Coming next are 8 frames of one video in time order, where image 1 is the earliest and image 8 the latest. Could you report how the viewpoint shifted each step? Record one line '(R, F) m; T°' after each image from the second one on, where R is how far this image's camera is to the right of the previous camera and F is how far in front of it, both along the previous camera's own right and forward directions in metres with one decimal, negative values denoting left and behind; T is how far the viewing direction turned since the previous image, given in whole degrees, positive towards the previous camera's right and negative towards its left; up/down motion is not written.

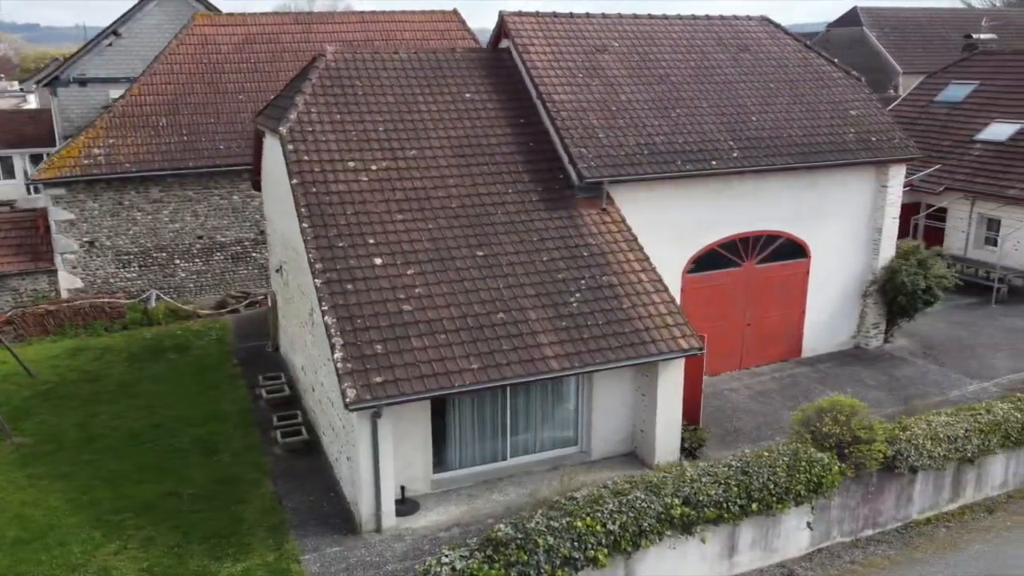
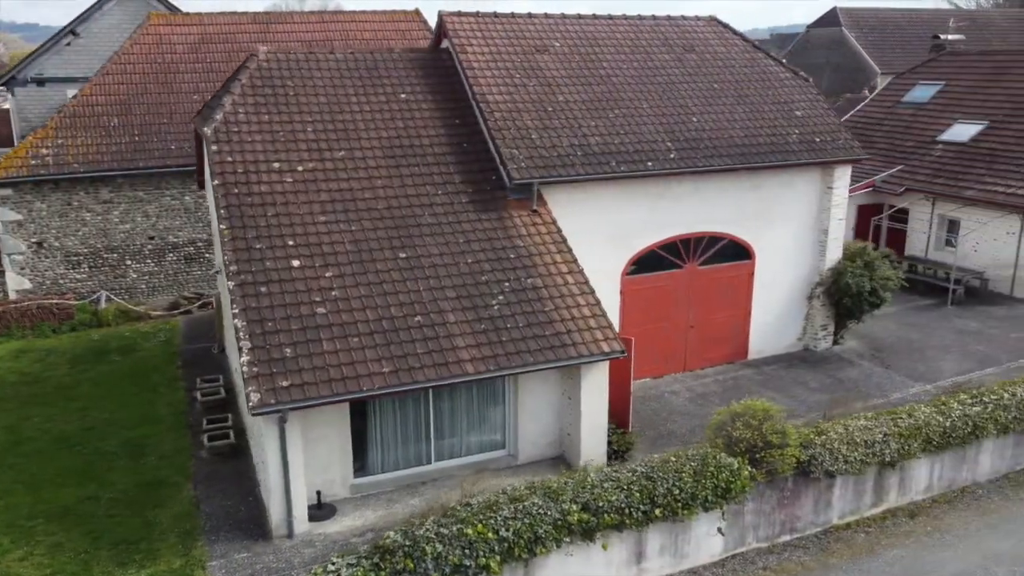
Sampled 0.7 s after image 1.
(+1.7, +0.1) m; 0°
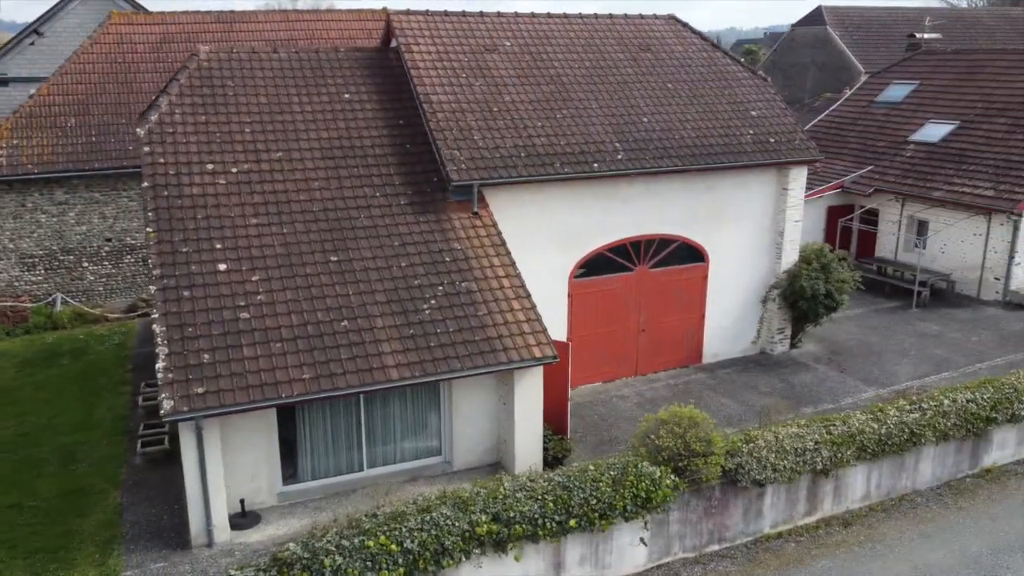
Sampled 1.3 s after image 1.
(+1.5, +0.2) m; 0°
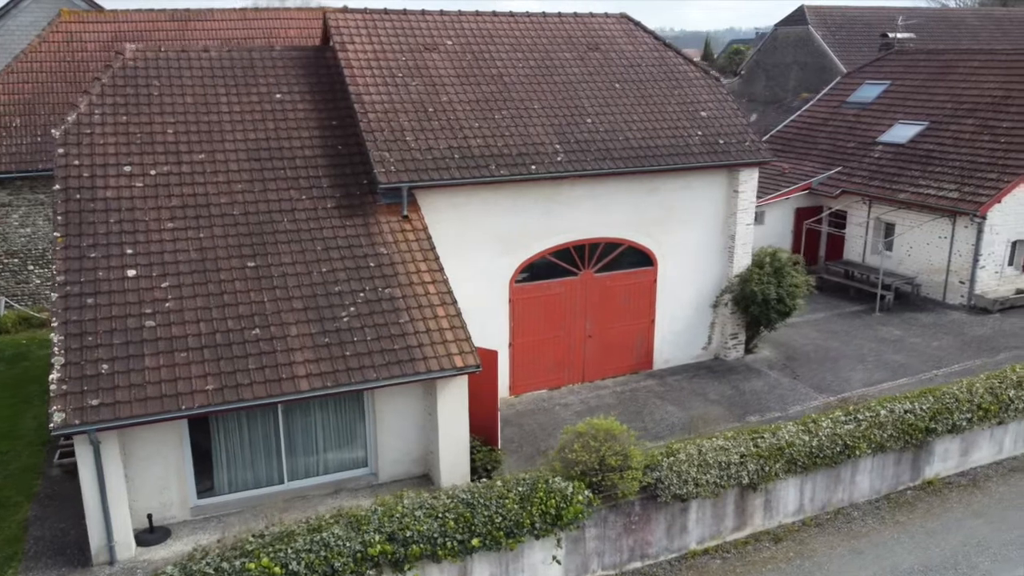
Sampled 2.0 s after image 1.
(+1.6, +0.4) m; 0°
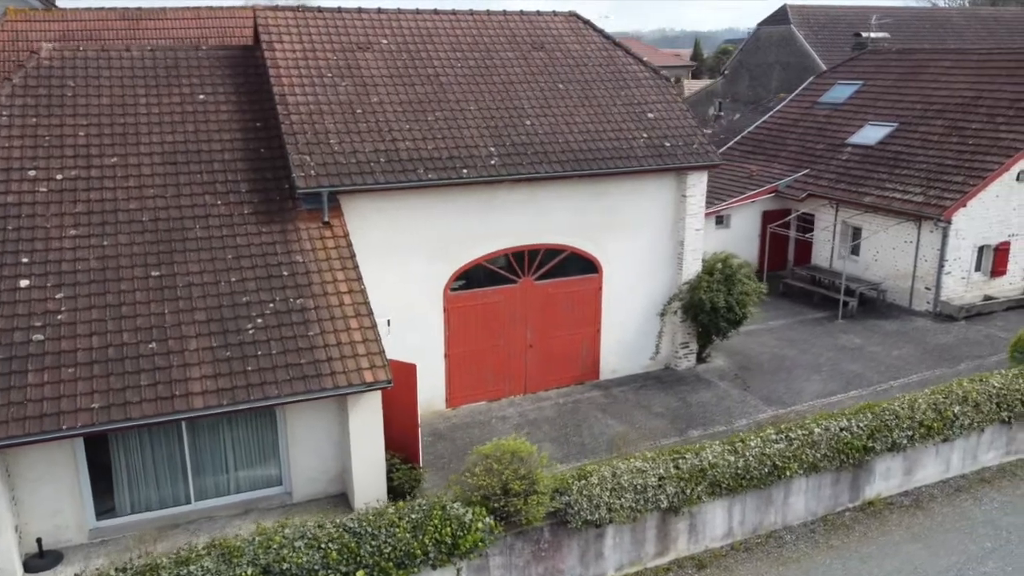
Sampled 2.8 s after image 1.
(+1.7, +0.5) m; 0°
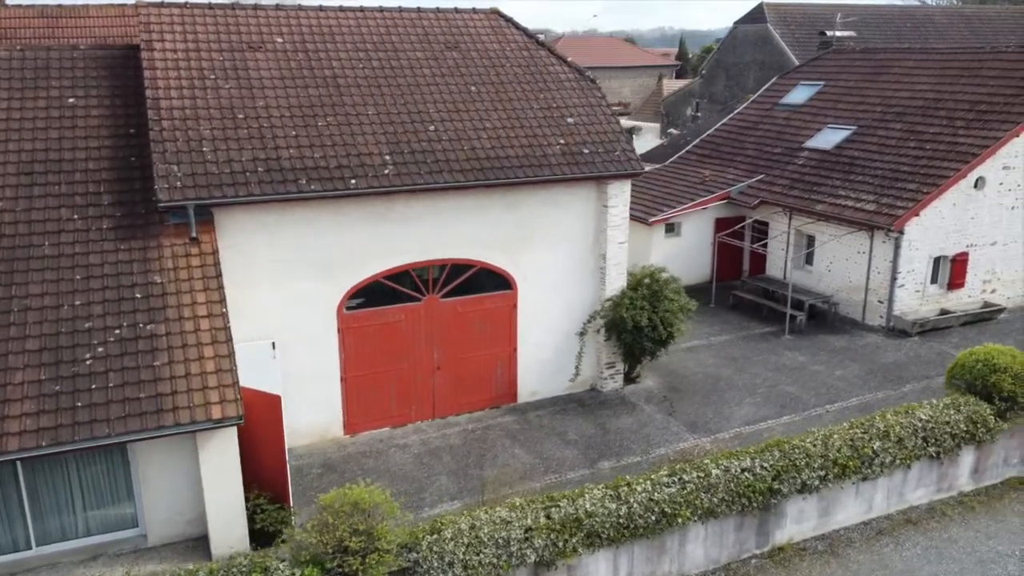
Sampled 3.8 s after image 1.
(+2.4, +1.0) m; 0°
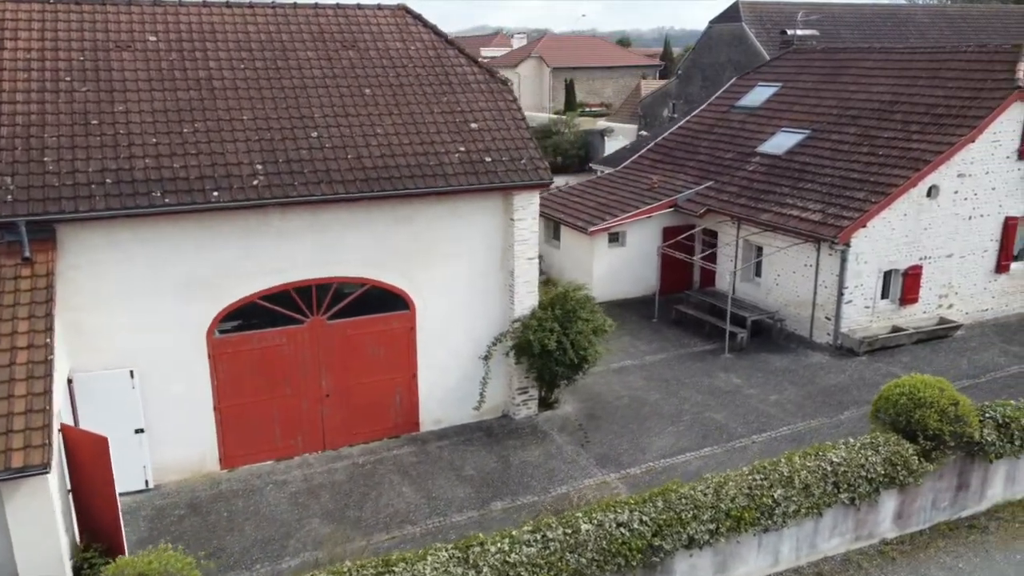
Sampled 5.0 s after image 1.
(+2.5, +1.1) m; 0°
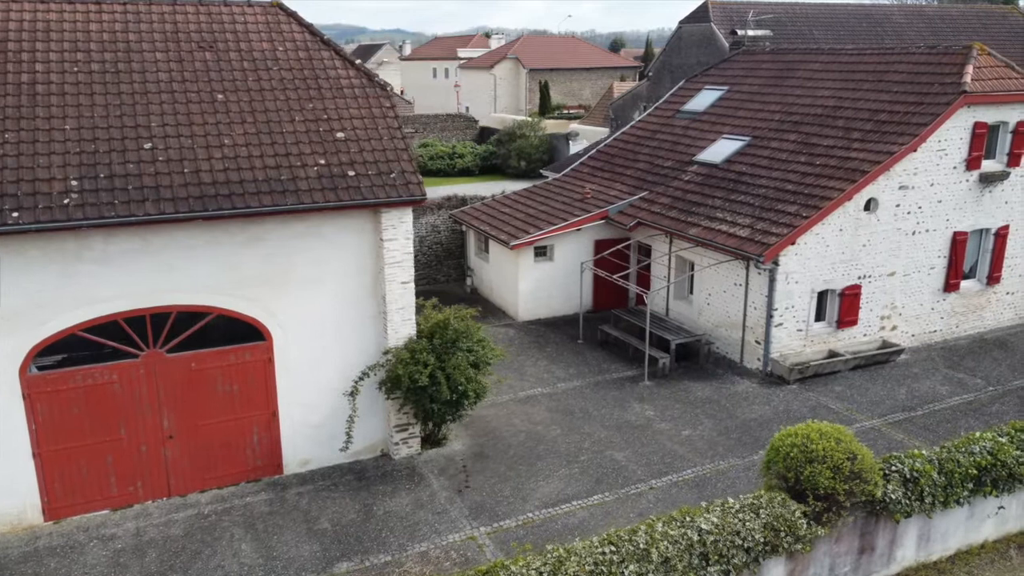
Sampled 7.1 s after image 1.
(+2.8, +1.2) m; 0°
